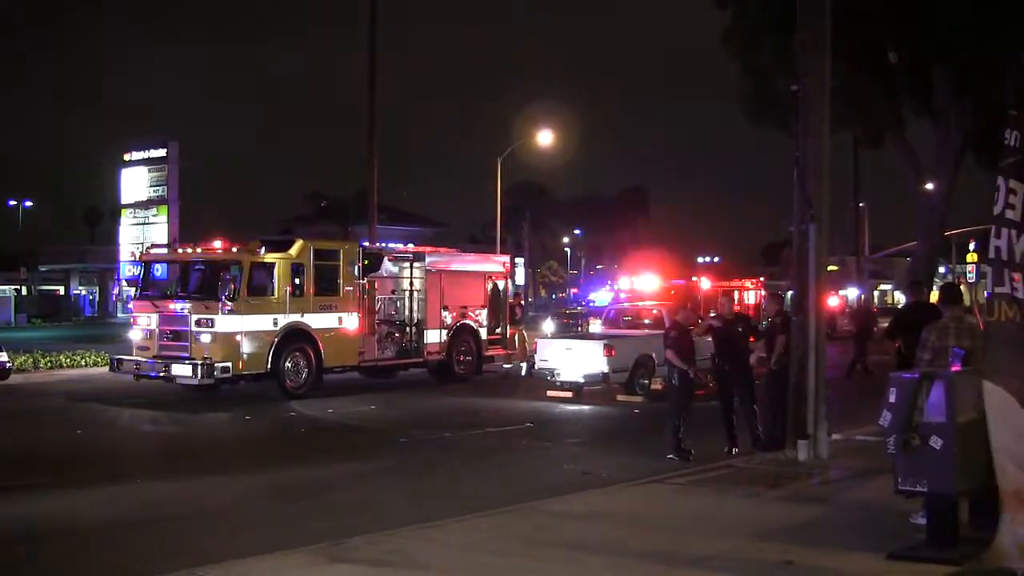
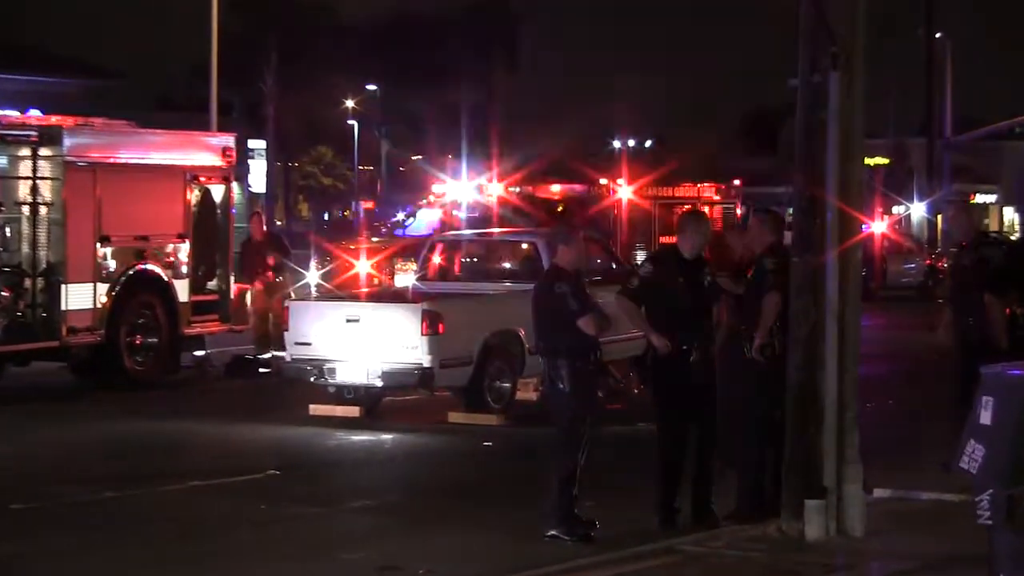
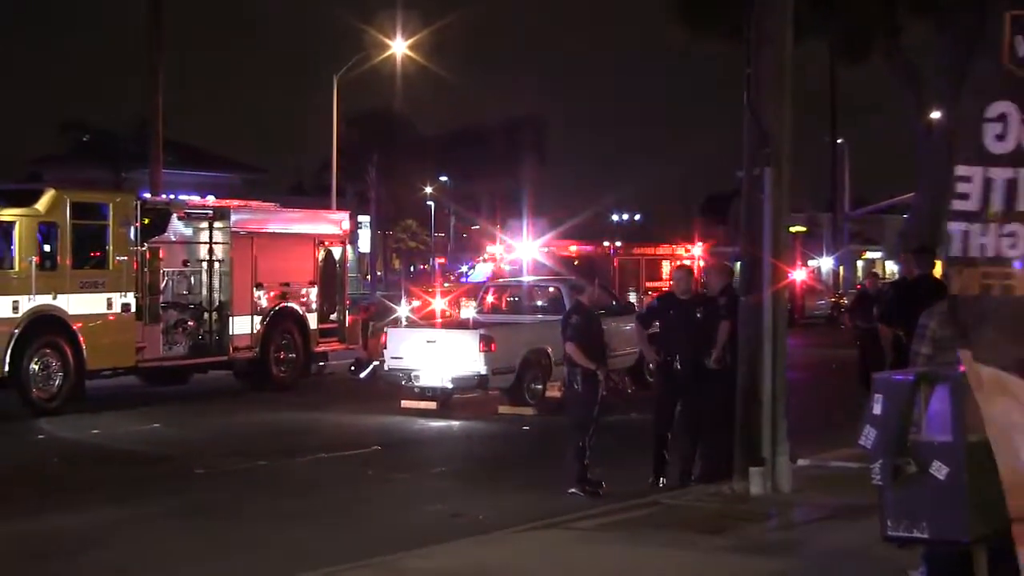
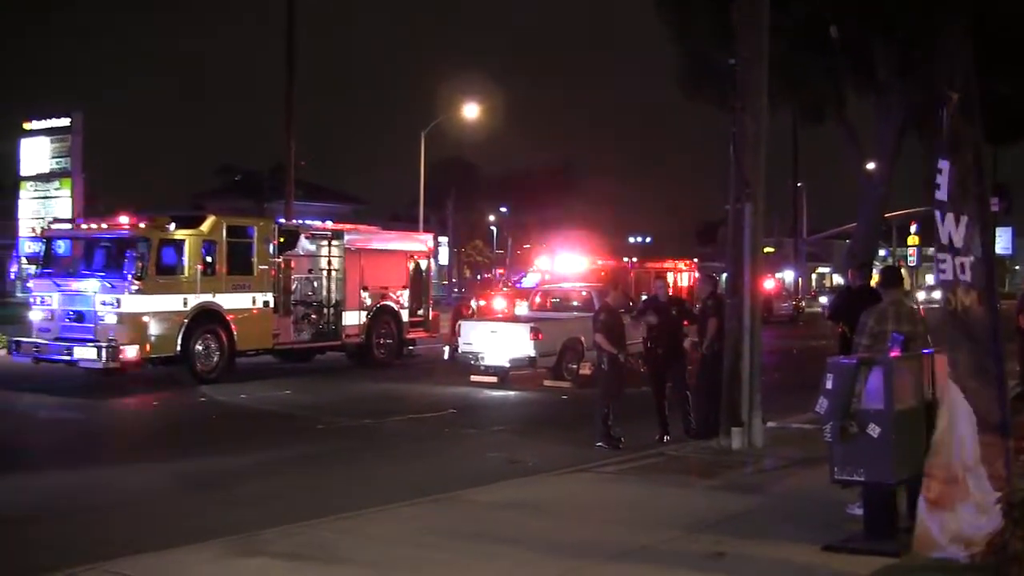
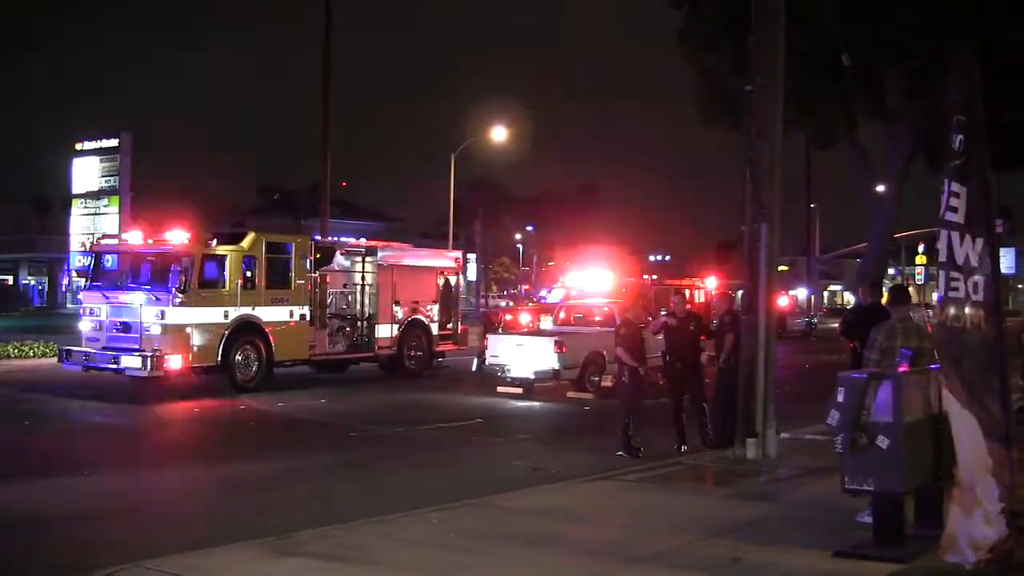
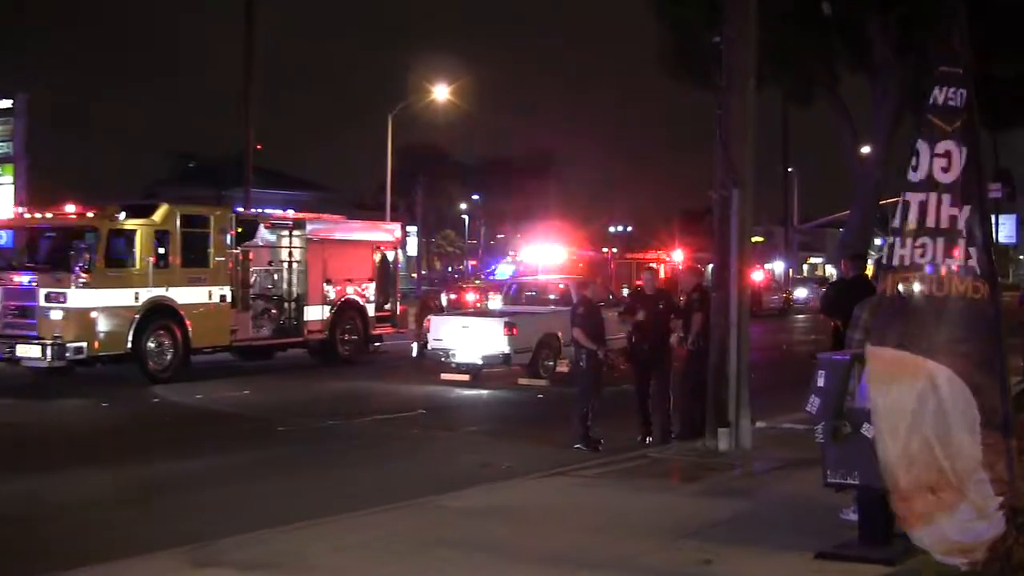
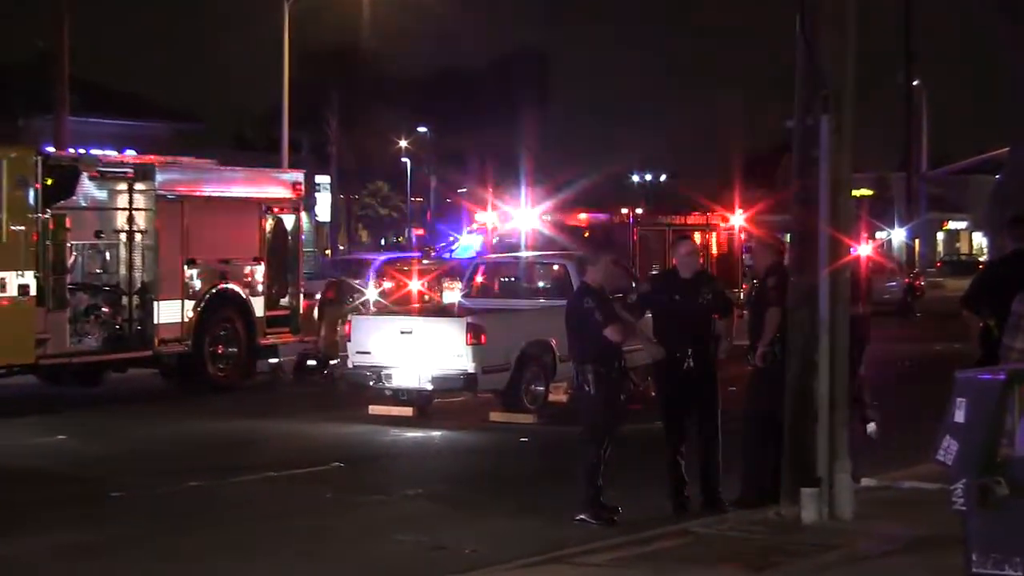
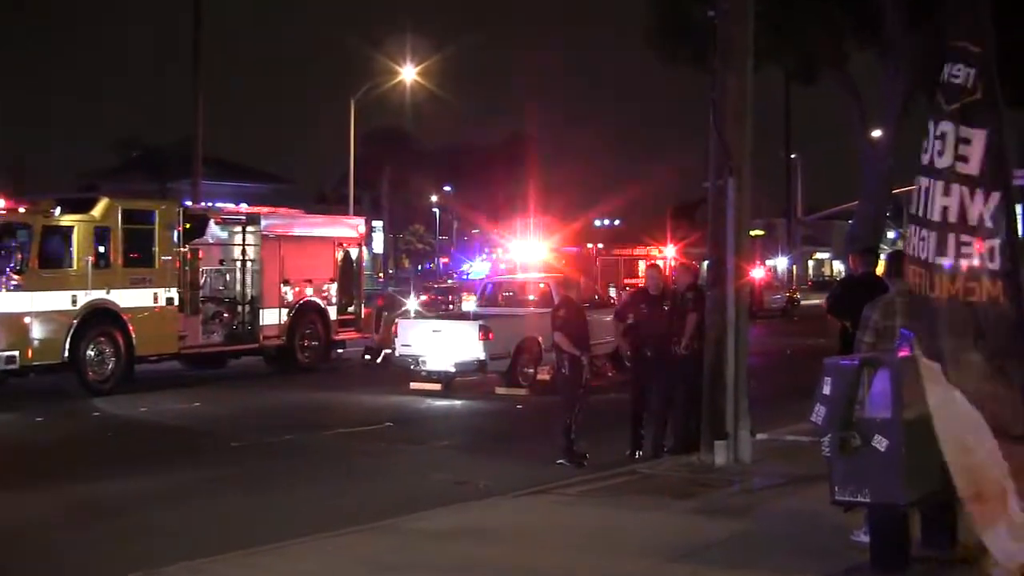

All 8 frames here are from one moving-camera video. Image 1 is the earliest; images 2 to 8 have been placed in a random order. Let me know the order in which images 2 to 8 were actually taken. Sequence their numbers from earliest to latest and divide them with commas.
5, 4, 6, 8, 3, 7, 2
